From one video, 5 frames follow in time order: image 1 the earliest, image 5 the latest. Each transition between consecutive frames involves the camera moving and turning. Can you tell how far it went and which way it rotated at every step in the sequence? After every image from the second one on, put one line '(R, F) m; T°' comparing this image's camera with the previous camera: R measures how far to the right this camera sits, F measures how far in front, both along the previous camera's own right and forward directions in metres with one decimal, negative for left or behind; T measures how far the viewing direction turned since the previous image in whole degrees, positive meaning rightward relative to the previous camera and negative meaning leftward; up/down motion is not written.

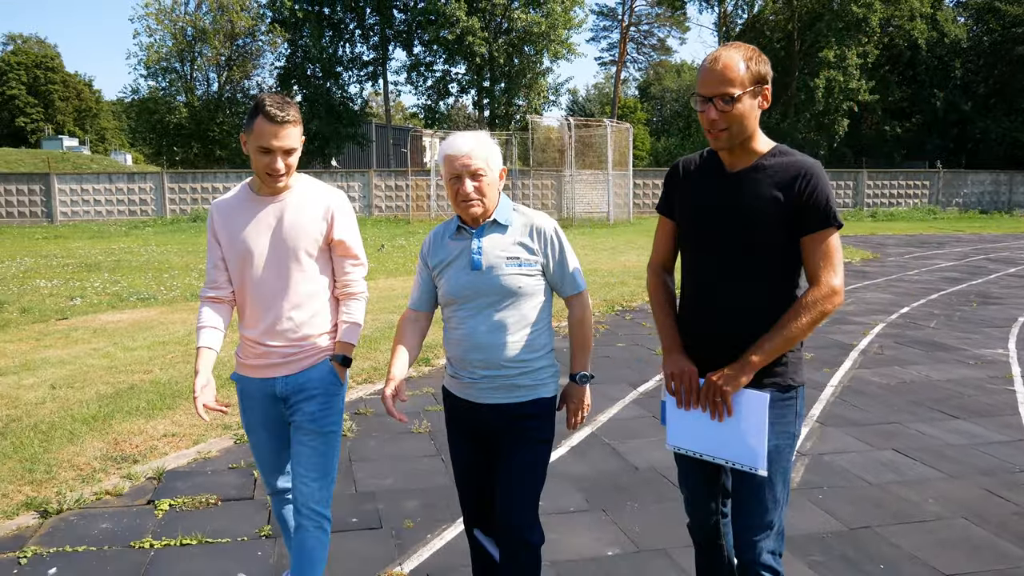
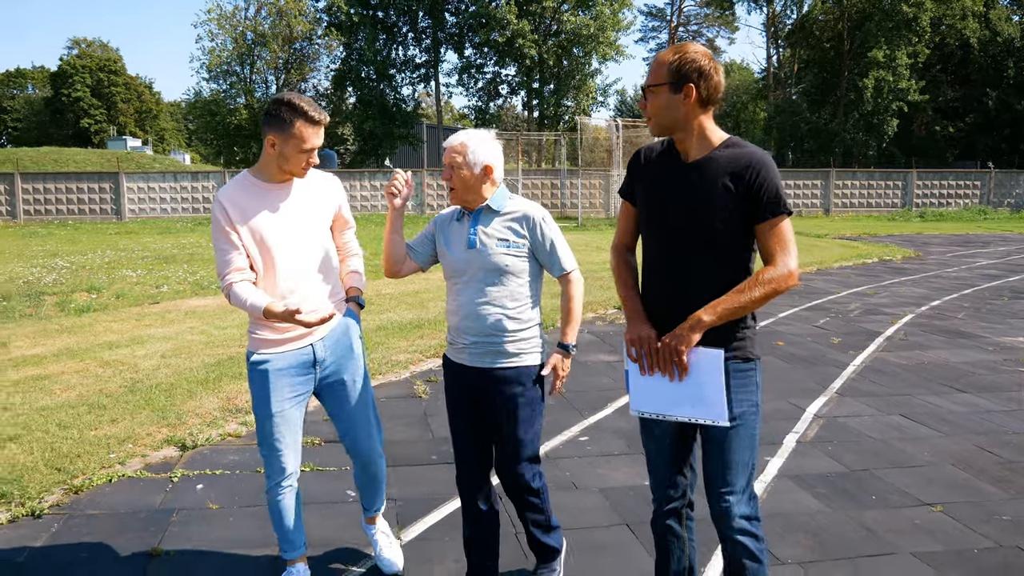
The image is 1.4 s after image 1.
(-0.1, -0.7) m; -3°
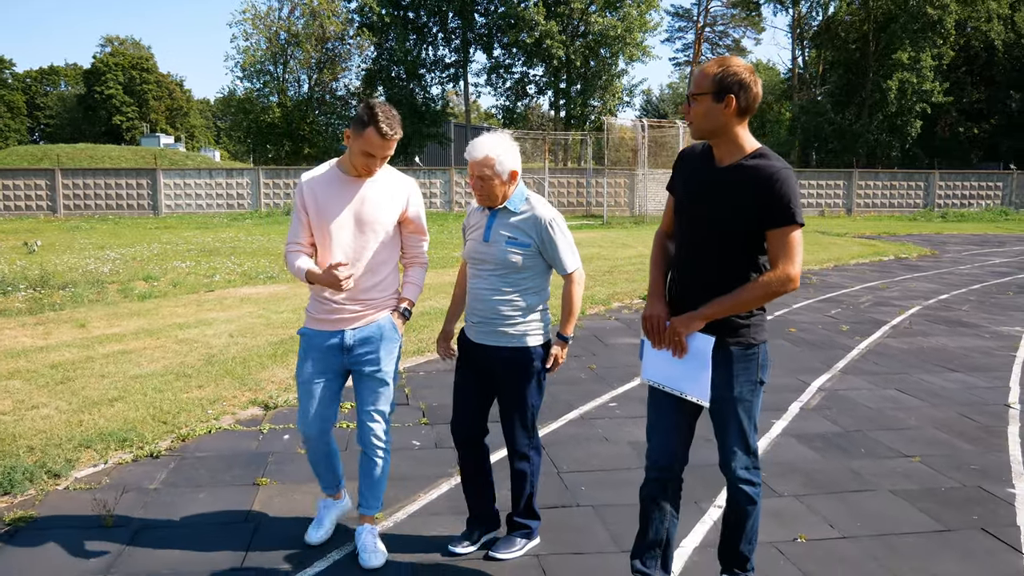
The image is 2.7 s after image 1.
(-0.1, -0.7) m; -2°
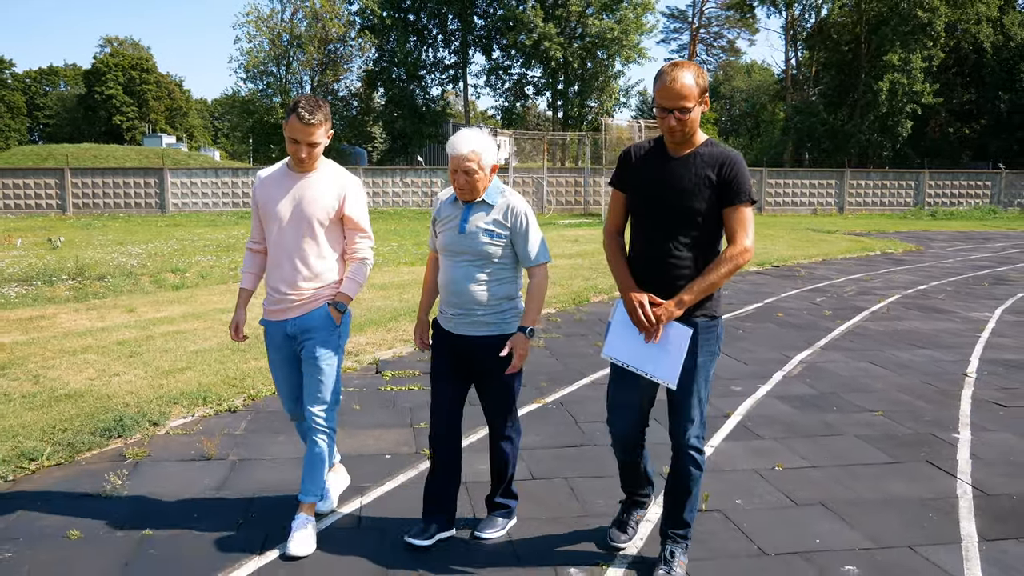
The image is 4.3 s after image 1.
(-0.2, -0.8) m; 0°
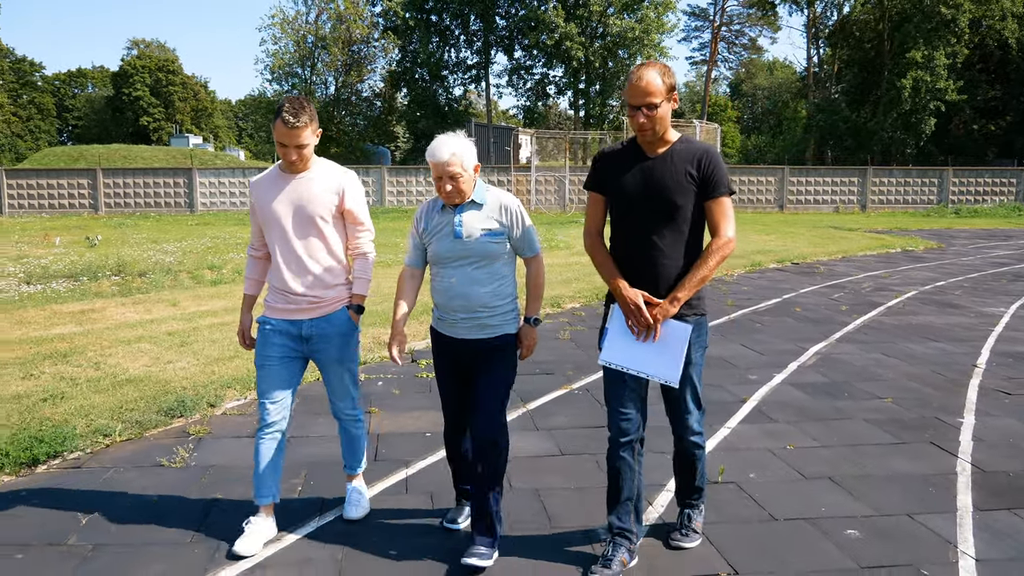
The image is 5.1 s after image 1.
(-0.1, -0.4) m; -2°
